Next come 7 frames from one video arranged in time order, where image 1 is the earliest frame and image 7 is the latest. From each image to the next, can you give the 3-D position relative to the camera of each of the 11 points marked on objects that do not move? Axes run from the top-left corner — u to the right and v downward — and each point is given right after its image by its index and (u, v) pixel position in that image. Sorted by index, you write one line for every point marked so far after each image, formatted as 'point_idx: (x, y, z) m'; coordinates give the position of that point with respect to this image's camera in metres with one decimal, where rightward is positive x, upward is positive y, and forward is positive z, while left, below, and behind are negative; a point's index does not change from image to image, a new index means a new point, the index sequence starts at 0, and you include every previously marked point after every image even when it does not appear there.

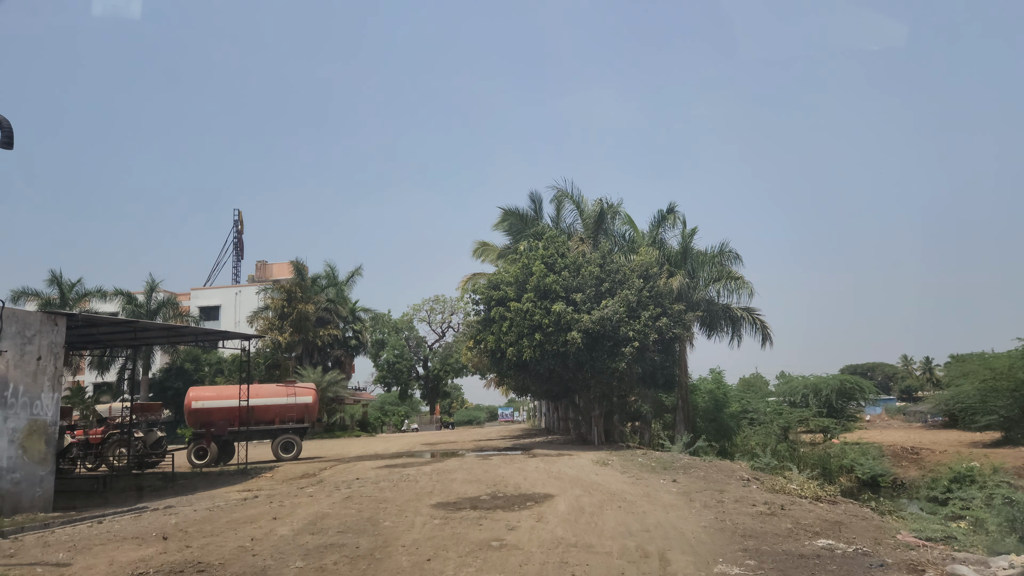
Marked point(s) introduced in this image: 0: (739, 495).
0: (+3.3, -3.0, +9.6) m
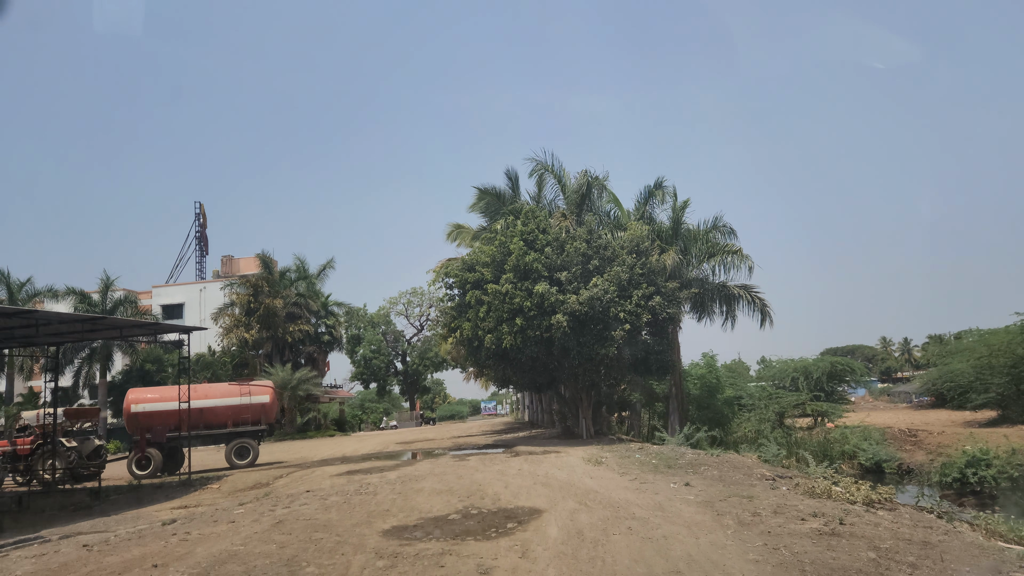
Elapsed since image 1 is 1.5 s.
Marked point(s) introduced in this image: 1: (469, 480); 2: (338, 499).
0: (+3.0, -2.4, +7.6) m
1: (-0.7, -3.2, +11.2) m
2: (-2.6, -3.1, +10.1) m
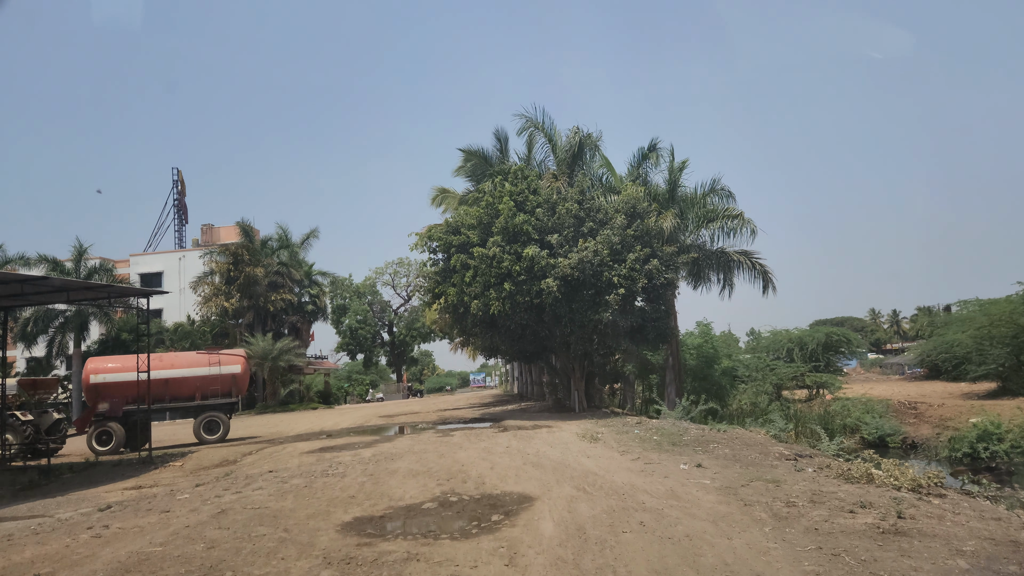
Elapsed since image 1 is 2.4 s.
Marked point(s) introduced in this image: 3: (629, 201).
0: (+2.9, -1.9, +6.4) m
1: (-0.9, -2.5, +10.0) m
2: (-2.8, -2.5, +8.8) m
3: (+3.4, +2.5, +19.1) m
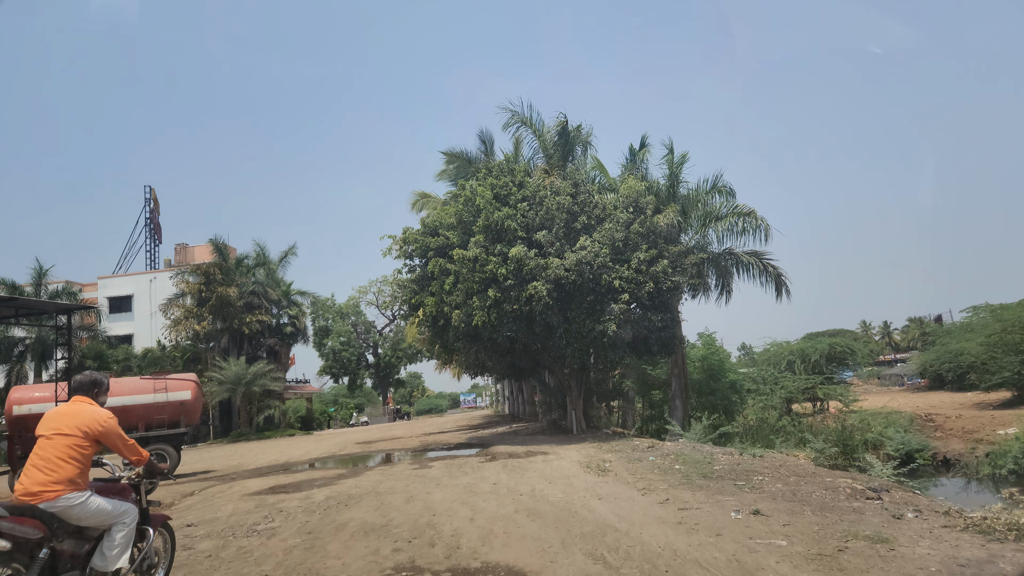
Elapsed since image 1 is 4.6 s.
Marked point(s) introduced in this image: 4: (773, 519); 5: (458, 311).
0: (+2.8, -1.7, +4.3) m
1: (-1.0, -2.5, +7.7) m
2: (-2.9, -2.5, +6.5) m
3: (+3.0, +2.3, +17.1) m
4: (+2.2, -1.9, +5.7) m
5: (-1.3, -0.6, +16.7) m
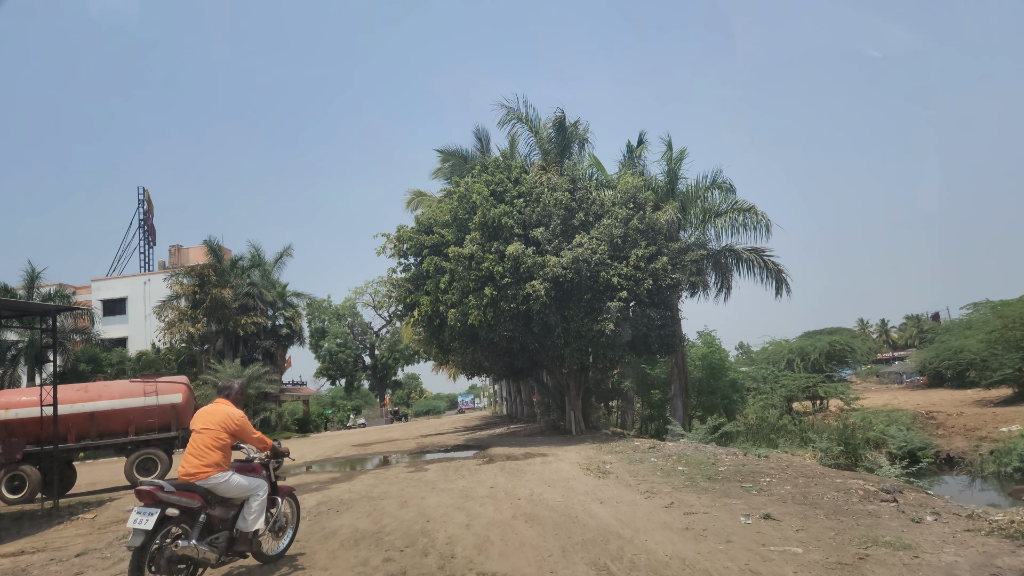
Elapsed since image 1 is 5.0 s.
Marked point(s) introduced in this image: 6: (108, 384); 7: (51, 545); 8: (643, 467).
0: (+2.8, -1.6, +4.0) m
1: (-1.1, -2.4, +7.4) m
2: (-2.9, -2.4, +6.2) m
3: (+2.9, +2.4, +16.8) m
4: (+2.2, -1.9, +5.4) m
5: (-1.4, -0.5, +16.4) m
6: (-9.8, -2.3, +16.4) m
7: (-6.6, -3.7, +9.8) m
8: (+1.8, -2.5, +9.4) m
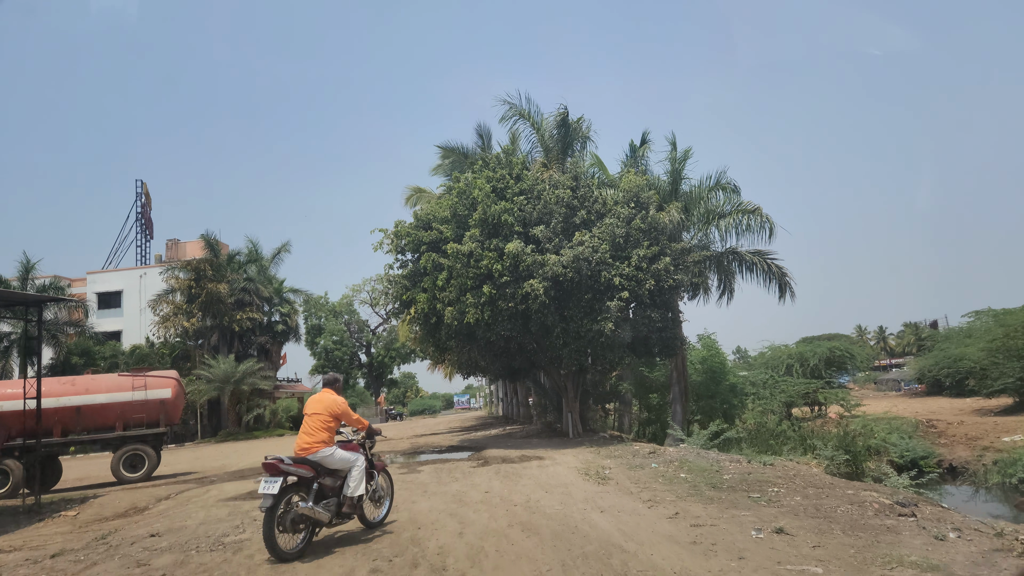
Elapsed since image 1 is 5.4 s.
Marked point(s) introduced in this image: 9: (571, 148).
0: (+2.7, -1.6, +3.6) m
1: (-1.1, -2.4, +7.0) m
2: (-2.9, -2.4, +5.9) m
3: (+2.9, +2.4, +16.4) m
4: (+2.1, -1.9, +5.0) m
5: (-1.4, -0.5, +16.1) m
6: (-9.8, -2.1, +16.0) m
7: (-6.7, -3.5, +9.4) m
8: (+1.8, -2.5, +9.1) m
9: (+1.6, +3.9, +18.6) m
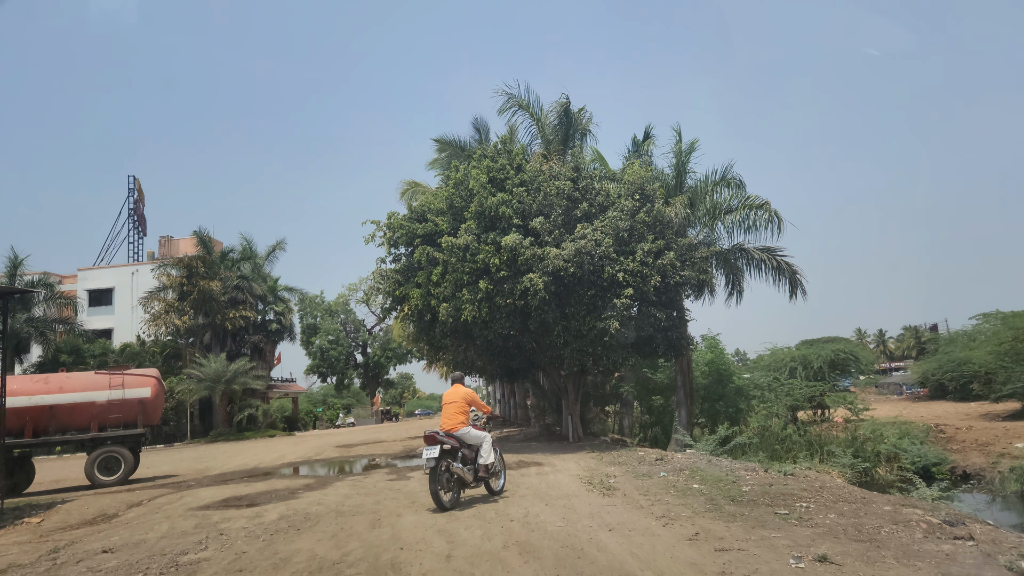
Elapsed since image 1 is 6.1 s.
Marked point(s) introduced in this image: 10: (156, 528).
0: (+2.7, -1.5, +2.8) m
1: (-1.1, -2.3, +6.2) m
2: (-3.0, -2.2, +5.1) m
3: (+2.9, +2.5, +15.7) m
4: (+2.1, -1.8, +4.3) m
5: (-1.5, -0.4, +15.3) m
6: (-9.9, -1.9, +15.2) m
7: (-6.7, -3.4, +8.6) m
8: (+1.7, -2.4, +8.3) m
9: (+1.6, +3.9, +17.8) m
10: (-4.2, -2.8, +8.1) m
